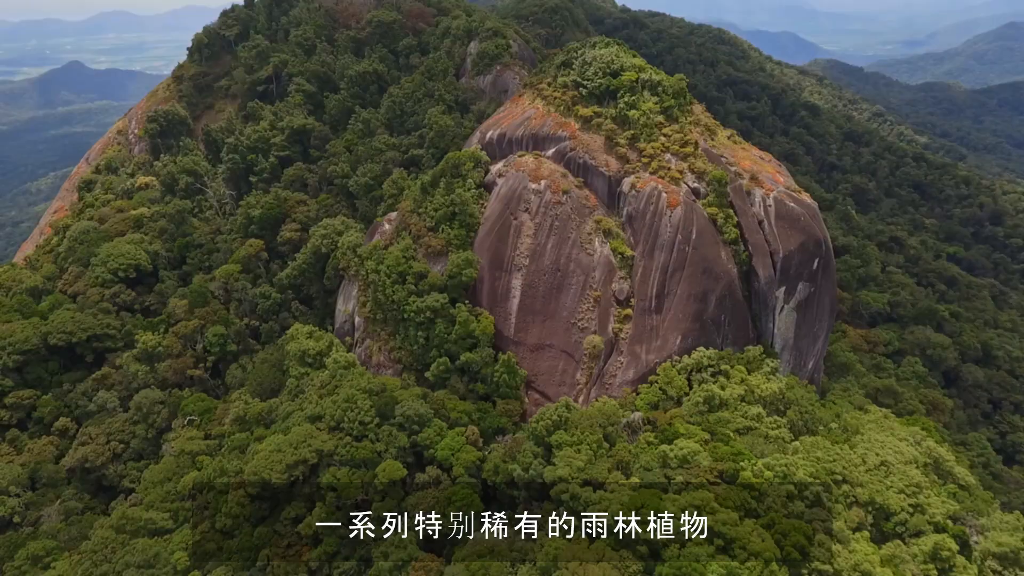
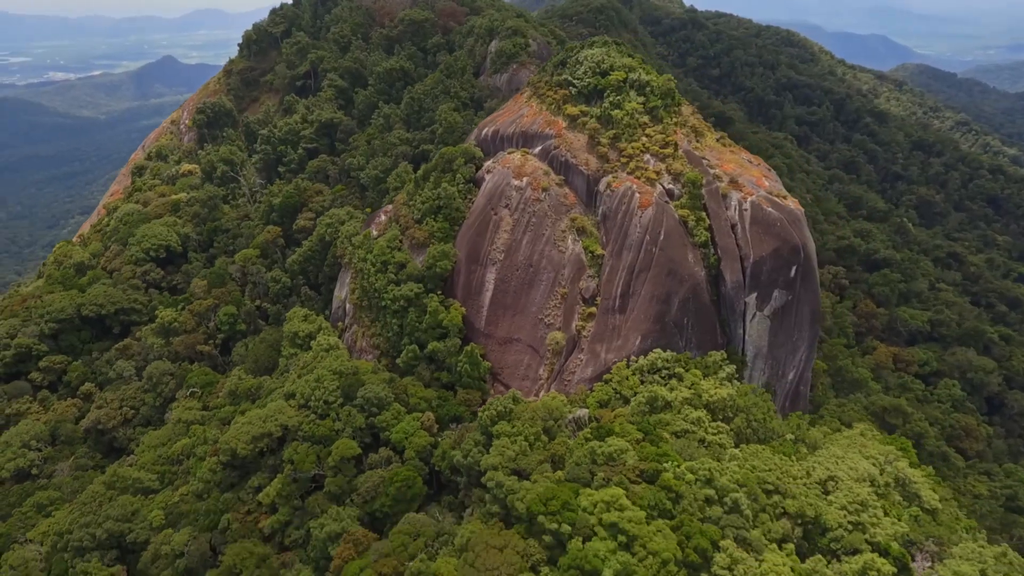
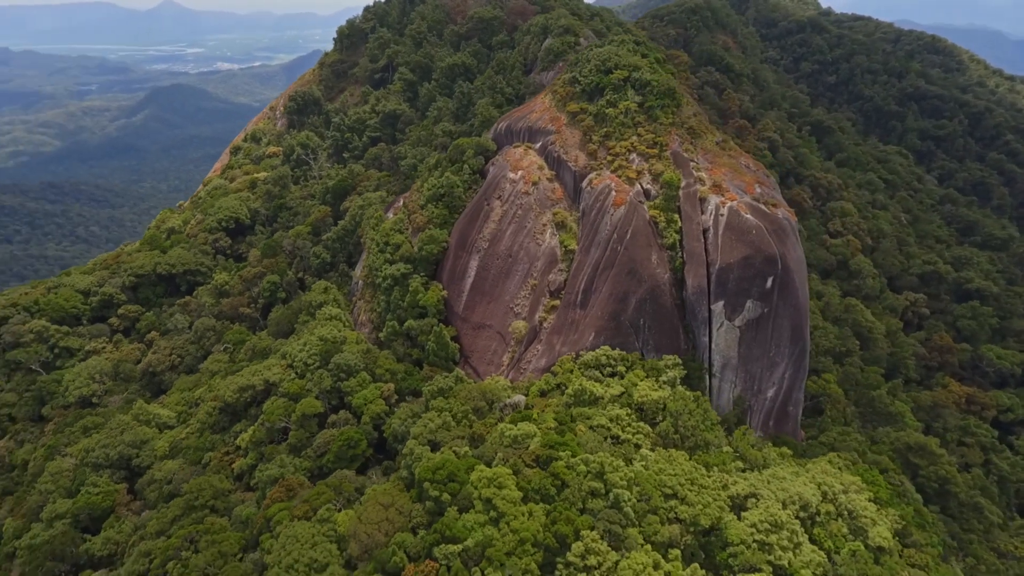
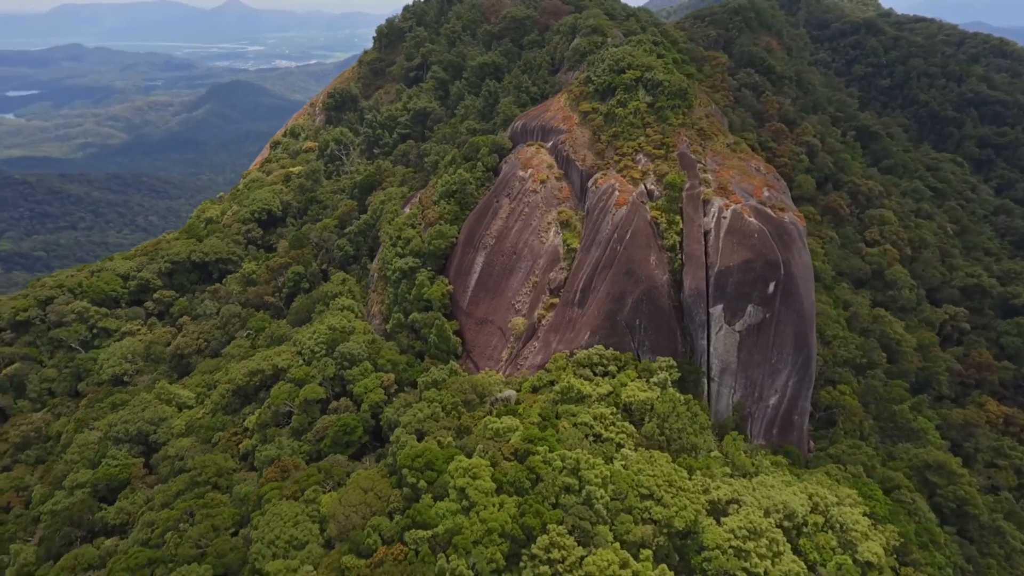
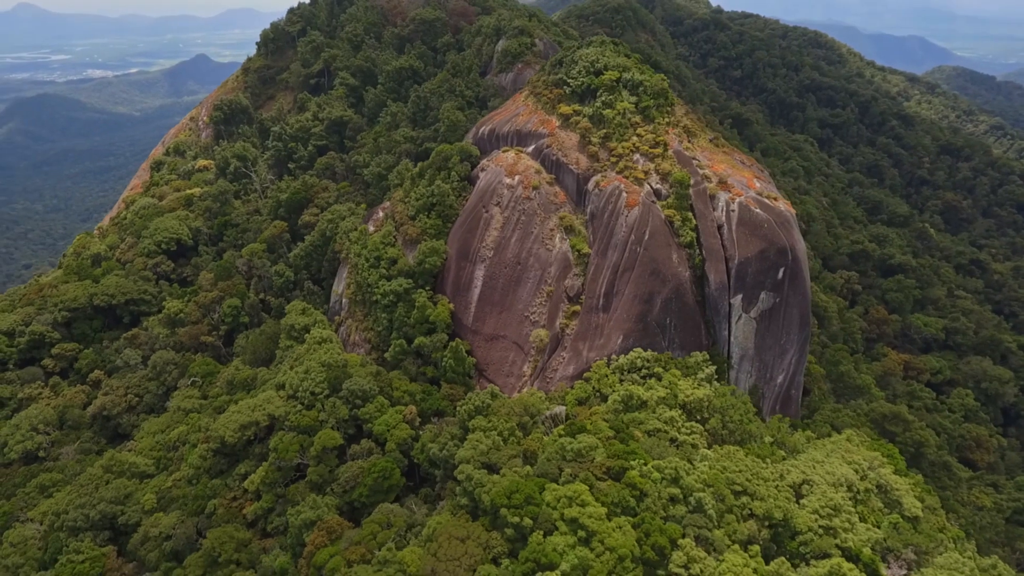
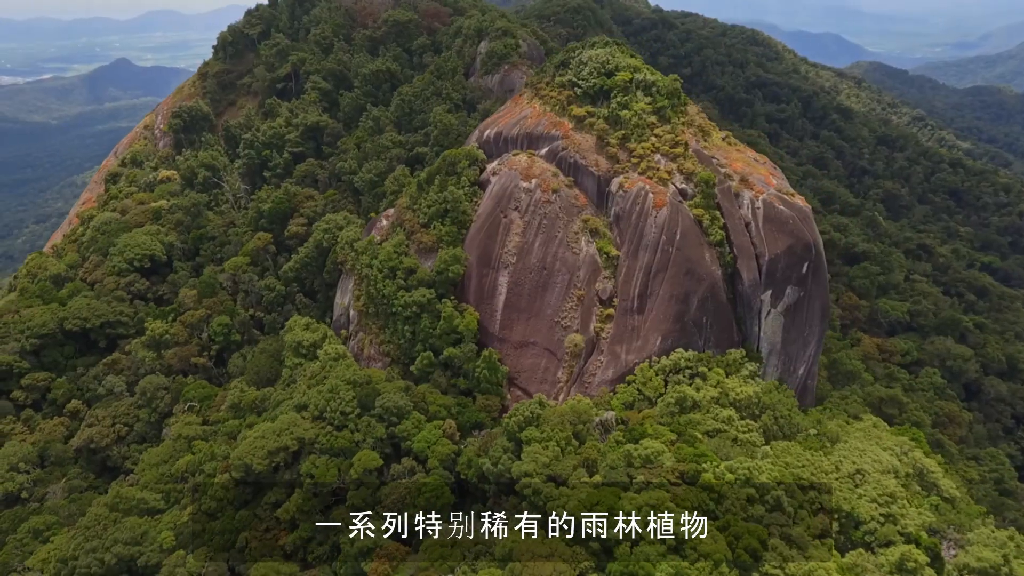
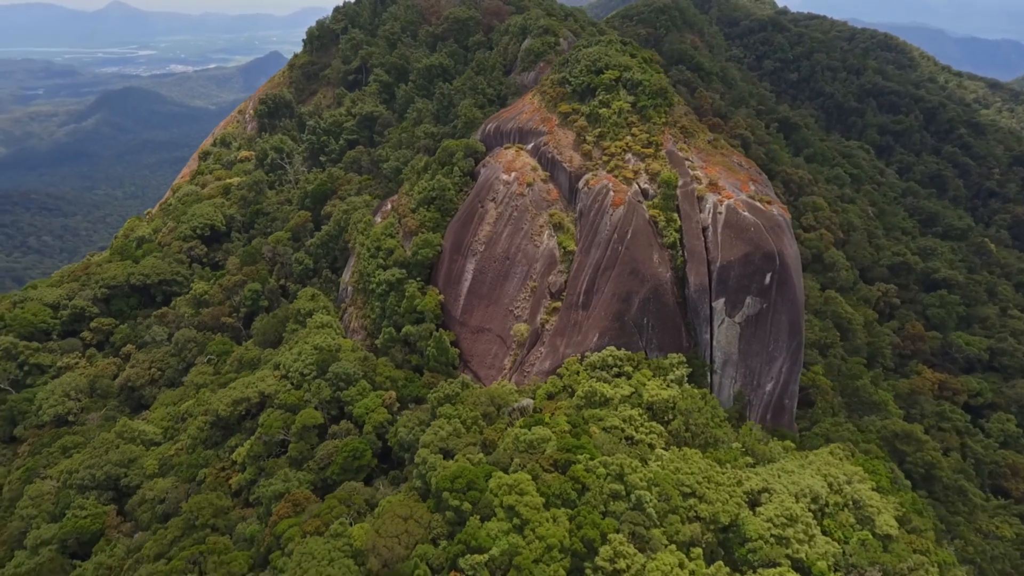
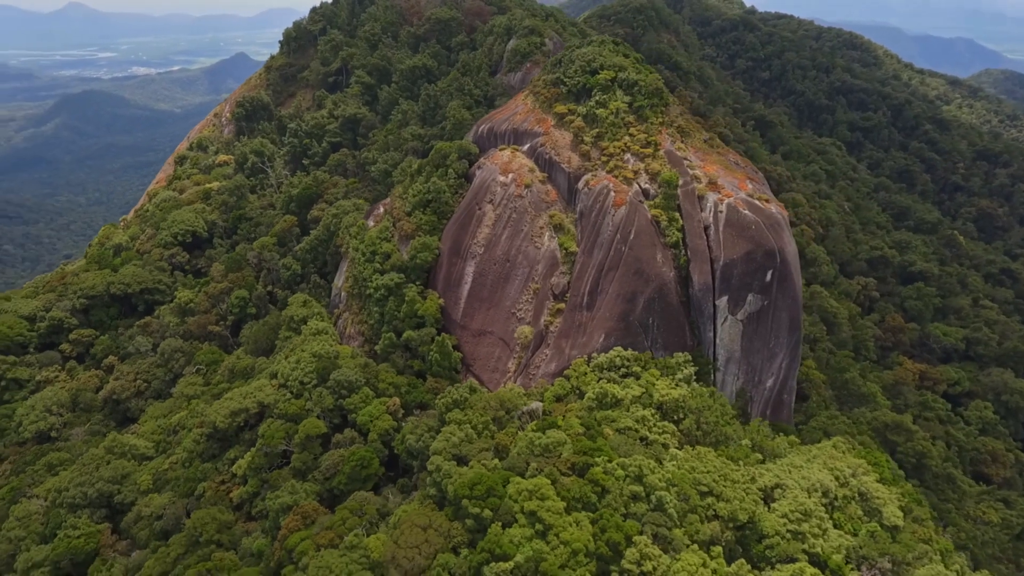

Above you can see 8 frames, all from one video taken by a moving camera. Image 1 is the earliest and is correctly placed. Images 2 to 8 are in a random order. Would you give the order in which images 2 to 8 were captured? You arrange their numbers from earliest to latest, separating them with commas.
6, 2, 5, 8, 7, 3, 4
